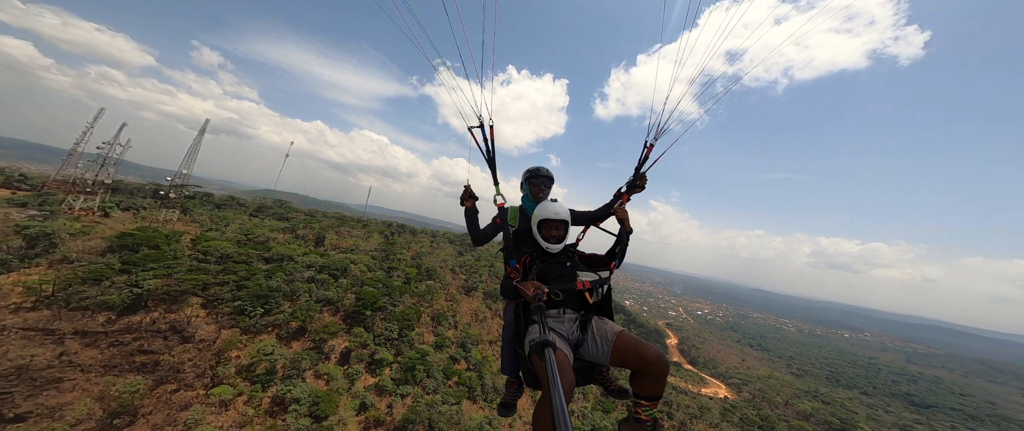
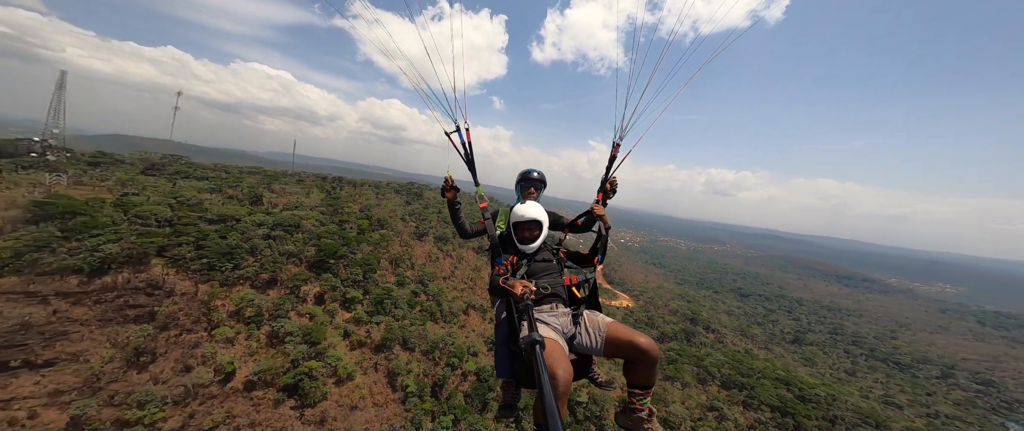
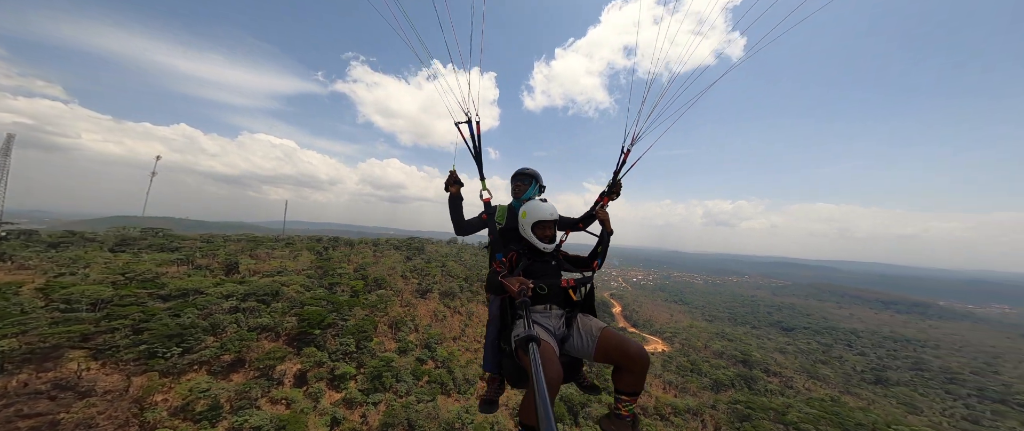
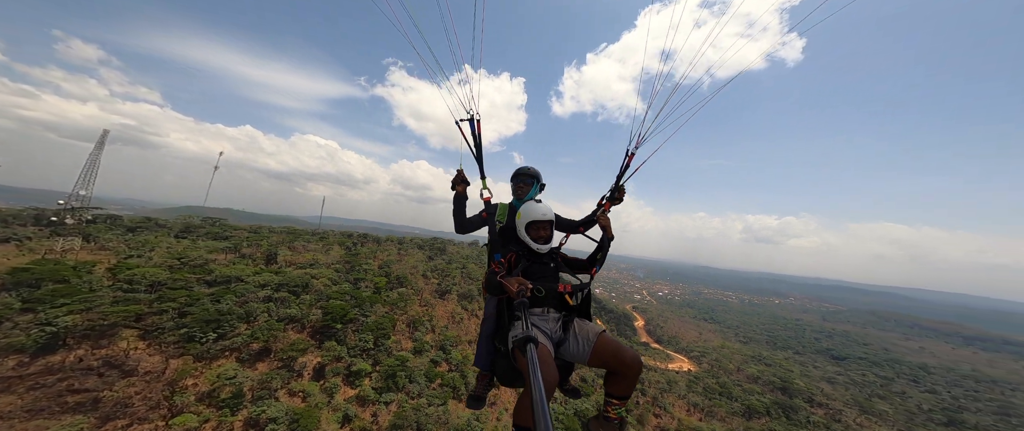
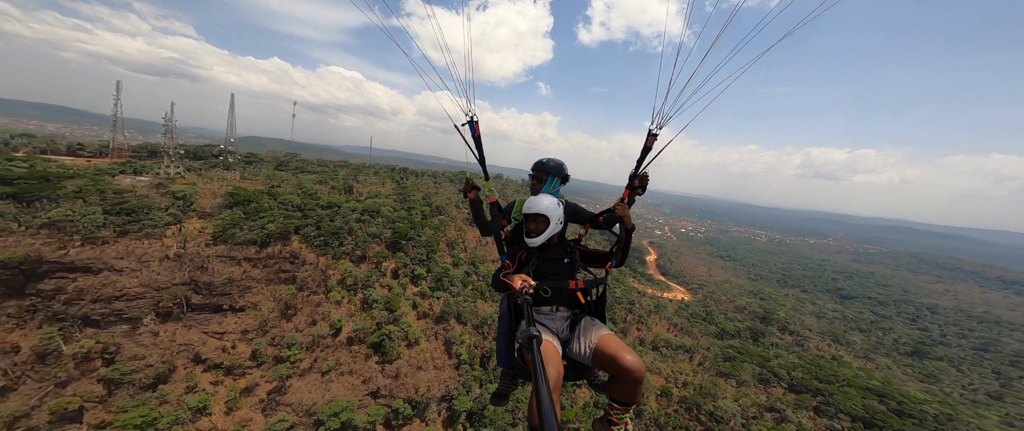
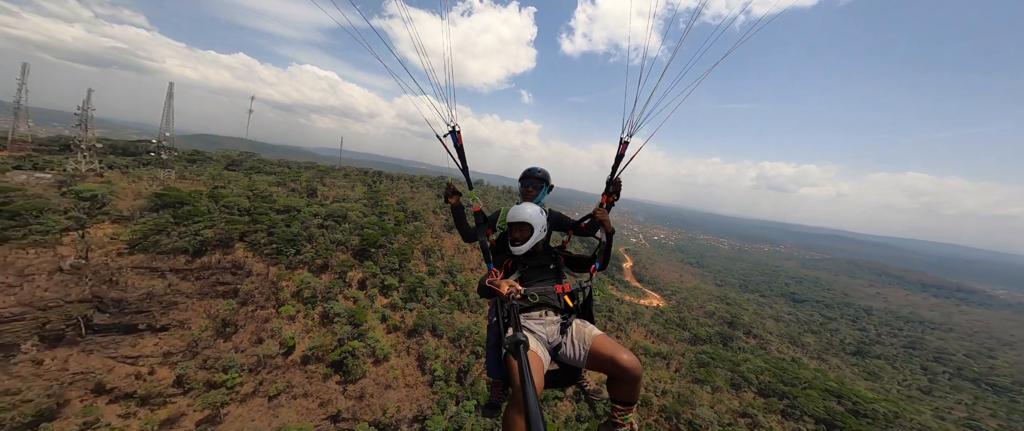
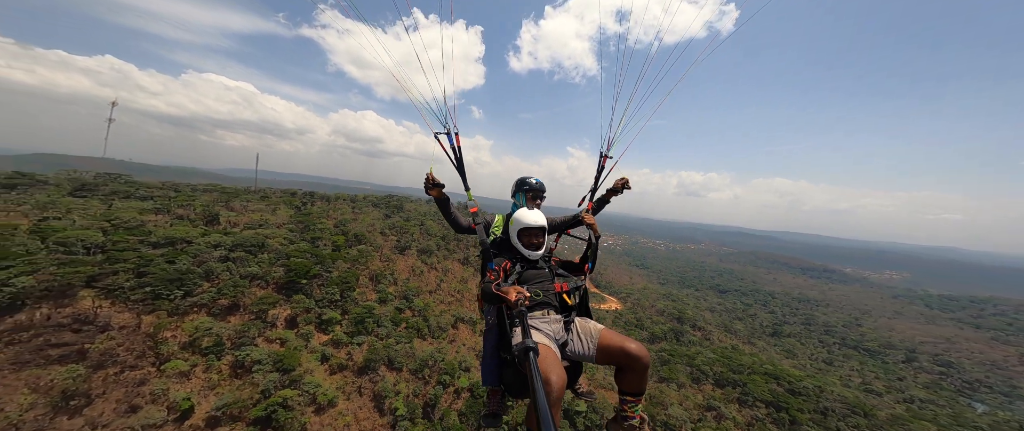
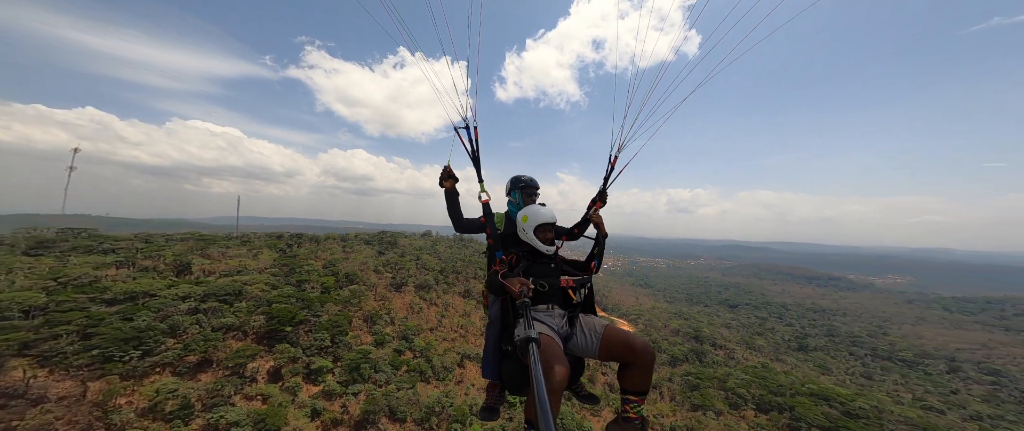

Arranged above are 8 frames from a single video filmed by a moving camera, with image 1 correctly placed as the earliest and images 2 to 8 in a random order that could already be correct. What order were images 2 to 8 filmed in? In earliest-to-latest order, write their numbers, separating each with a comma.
4, 3, 8, 7, 2, 6, 5
